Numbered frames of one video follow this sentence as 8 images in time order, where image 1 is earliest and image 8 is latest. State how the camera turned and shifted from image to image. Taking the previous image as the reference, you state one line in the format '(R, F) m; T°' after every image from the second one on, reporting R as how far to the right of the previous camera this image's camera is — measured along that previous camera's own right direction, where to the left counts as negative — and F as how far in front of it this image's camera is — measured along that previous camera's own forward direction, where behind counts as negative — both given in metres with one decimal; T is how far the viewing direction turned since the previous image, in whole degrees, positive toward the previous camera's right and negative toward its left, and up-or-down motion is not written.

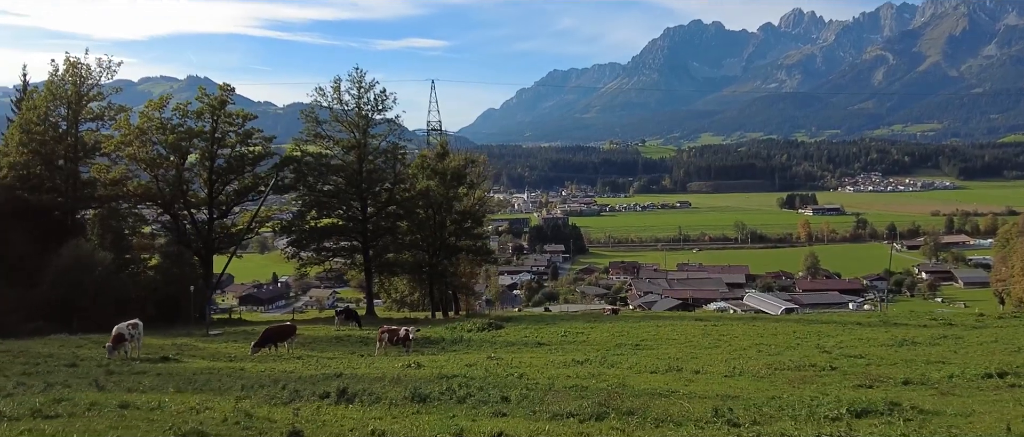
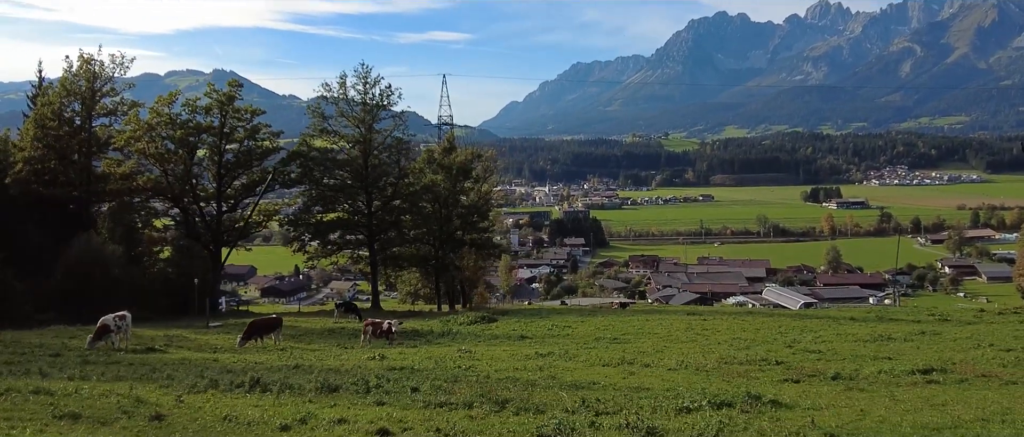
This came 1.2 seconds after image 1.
(+1.1, -0.3) m; -2°
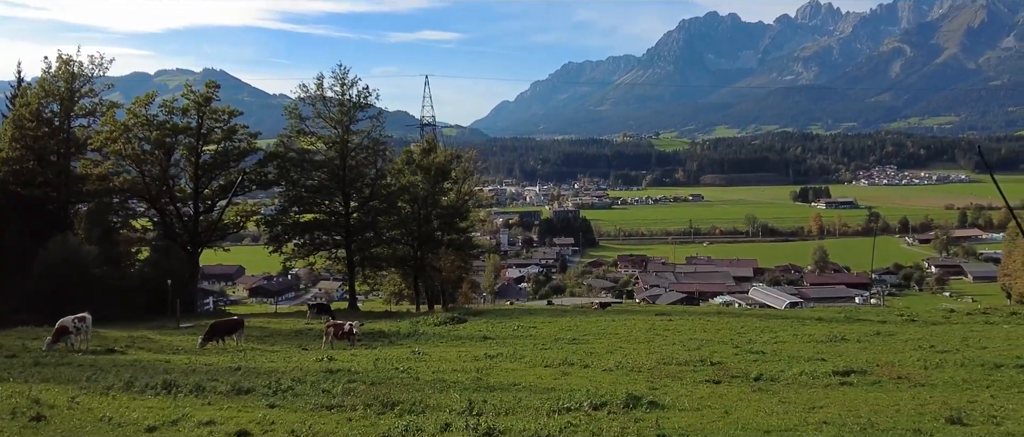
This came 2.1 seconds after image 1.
(+0.8, -0.2) m; +1°
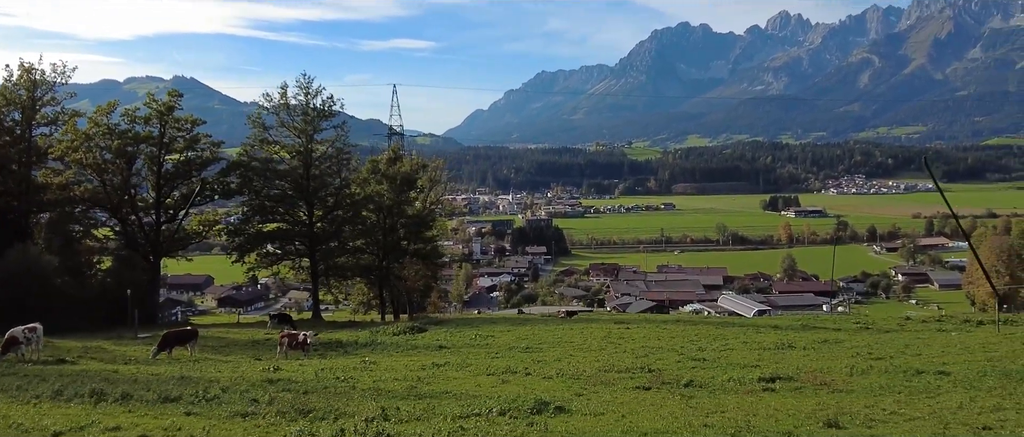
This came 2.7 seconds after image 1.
(+0.5, -0.2) m; +2°
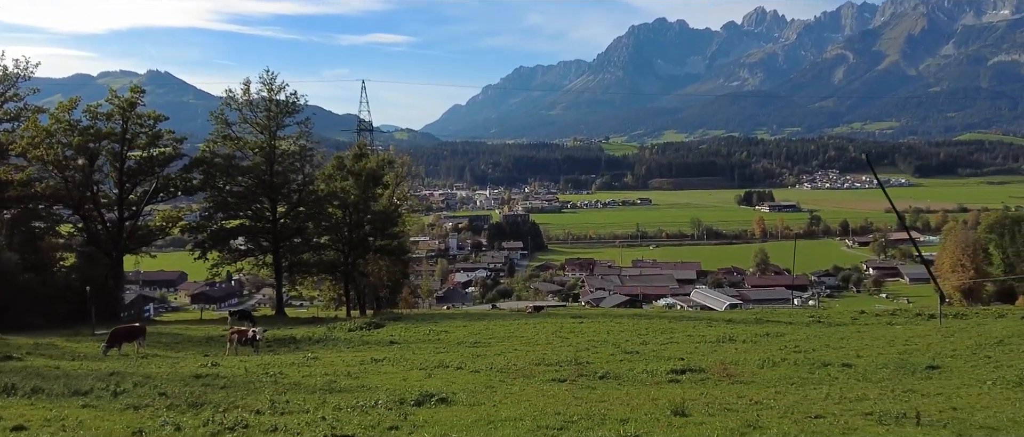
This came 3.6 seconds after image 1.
(+0.8, -0.3) m; +2°
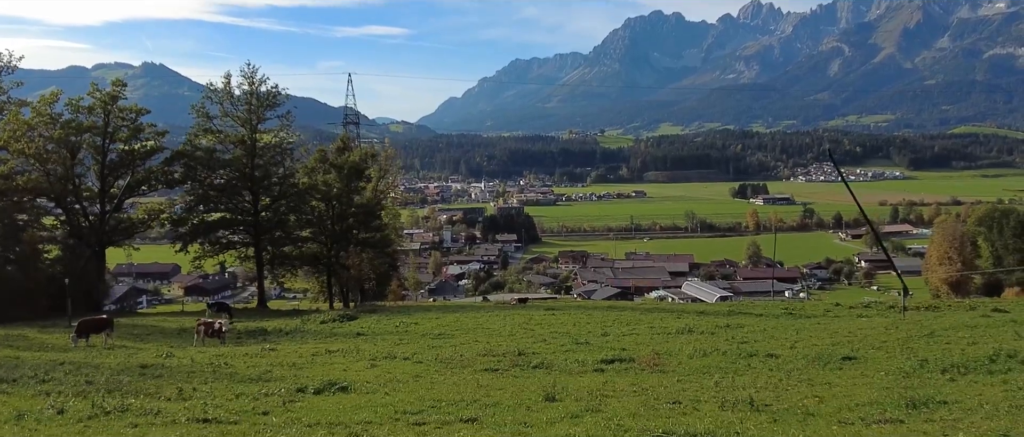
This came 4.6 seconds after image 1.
(+0.9, -0.2) m; 0°
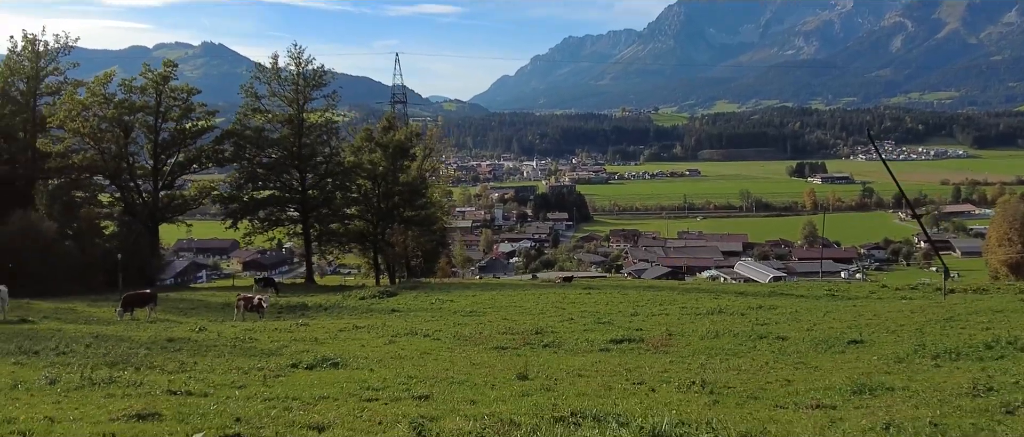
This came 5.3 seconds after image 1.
(+0.6, +0.1) m; -5°
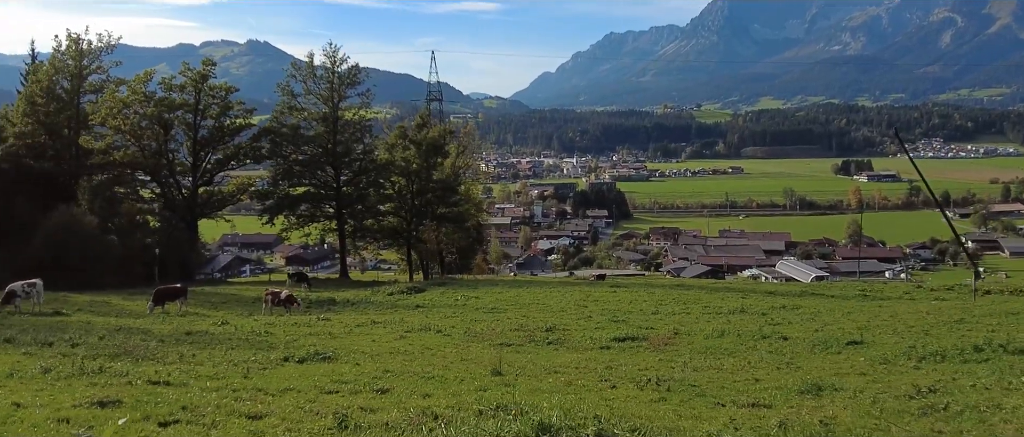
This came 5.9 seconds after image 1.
(+0.5, 0.0) m; -3°
